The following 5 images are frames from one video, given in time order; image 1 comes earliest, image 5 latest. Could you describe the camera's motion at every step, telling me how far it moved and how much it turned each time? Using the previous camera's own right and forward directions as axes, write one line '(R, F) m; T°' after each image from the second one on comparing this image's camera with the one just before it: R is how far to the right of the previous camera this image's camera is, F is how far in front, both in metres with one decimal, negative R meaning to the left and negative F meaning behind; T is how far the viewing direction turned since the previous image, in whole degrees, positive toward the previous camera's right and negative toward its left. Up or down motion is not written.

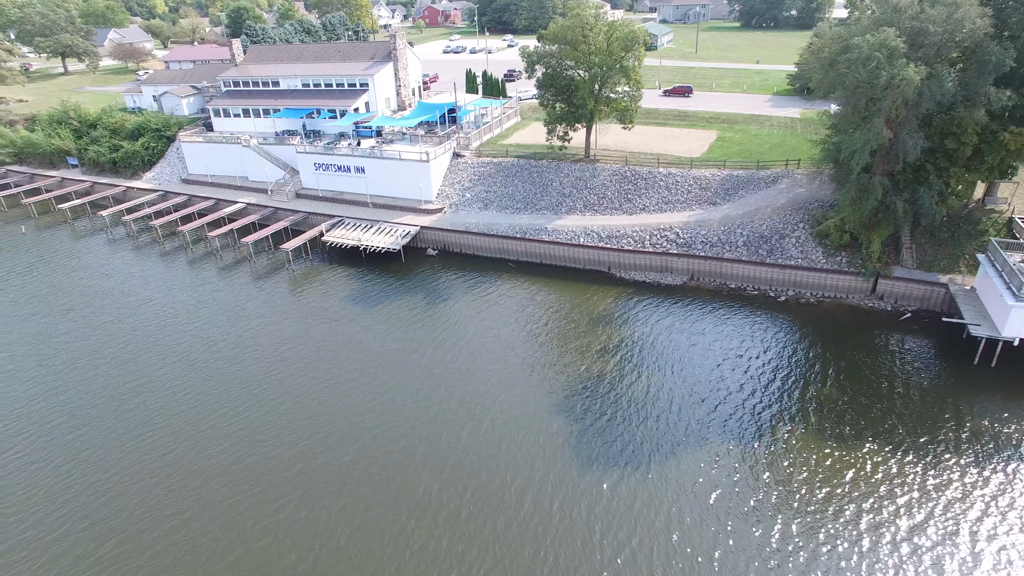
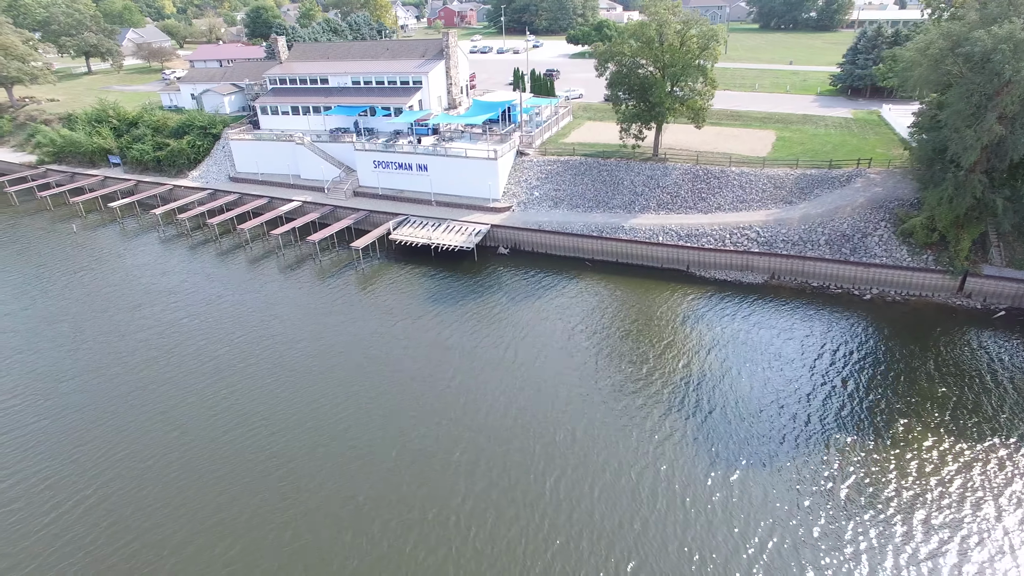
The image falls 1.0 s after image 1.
(-4.4, +0.2) m; 0°
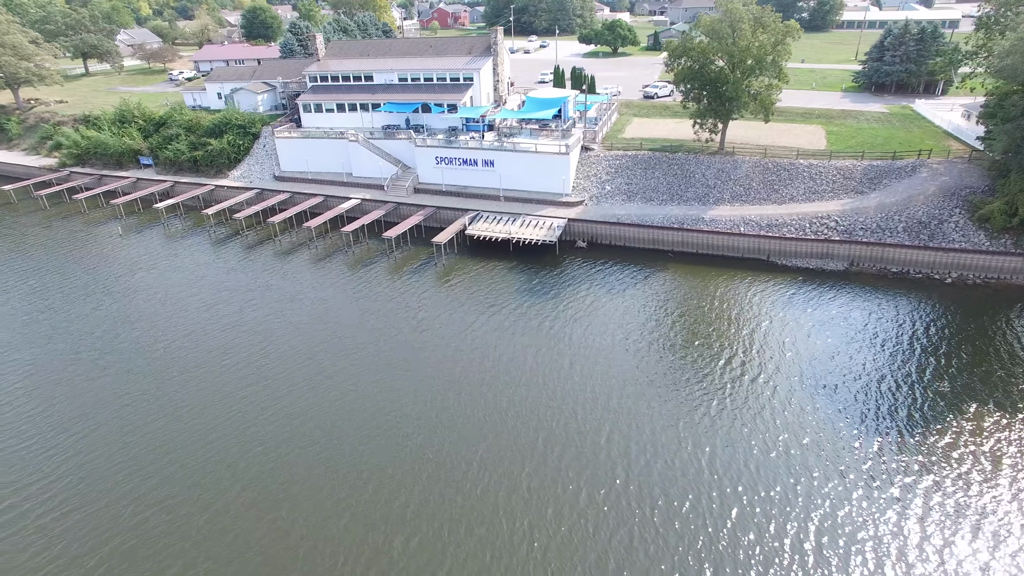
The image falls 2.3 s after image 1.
(-6.5, -0.2) m; +3°
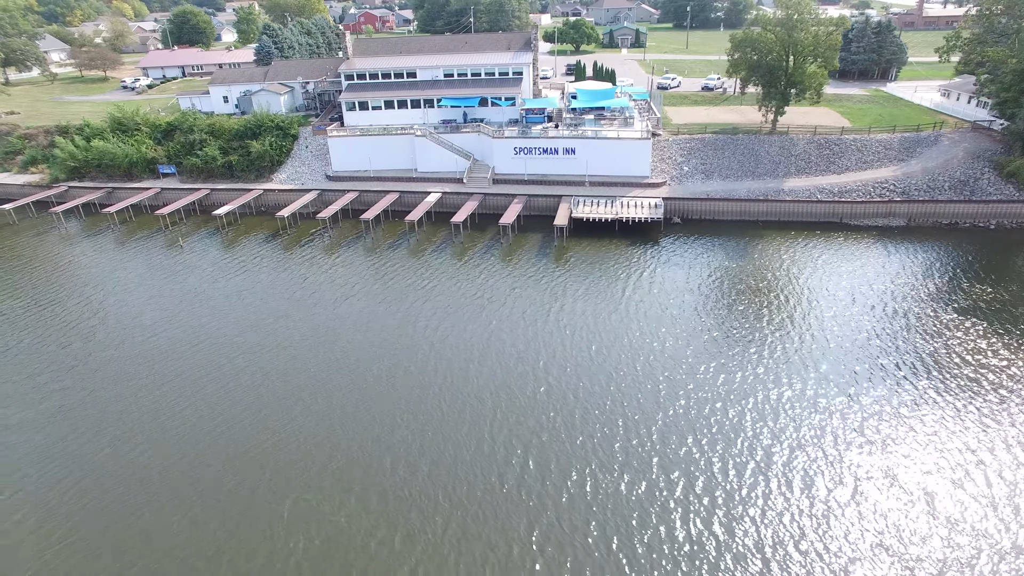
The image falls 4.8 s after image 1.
(-14.3, -0.8) m; +11°
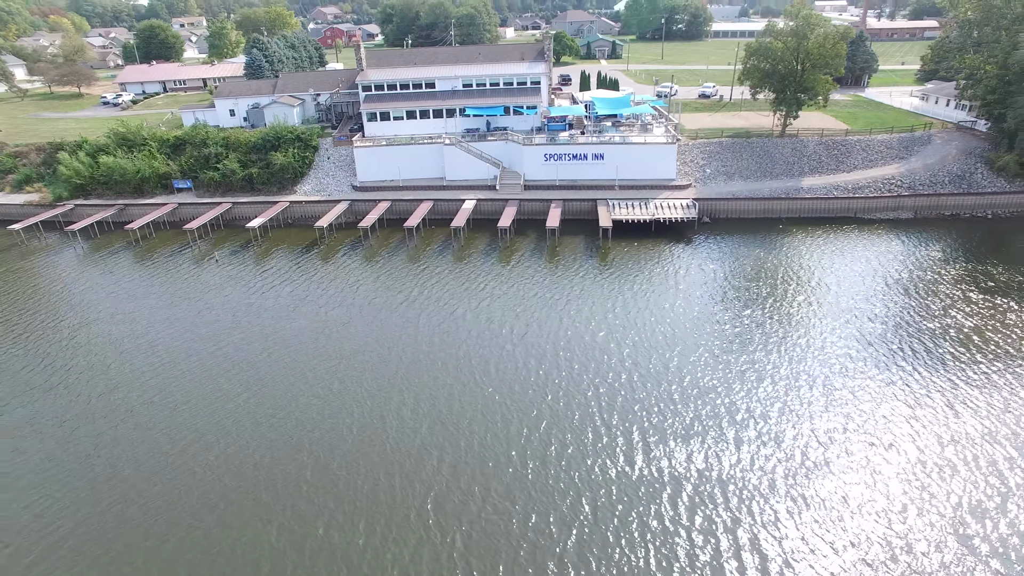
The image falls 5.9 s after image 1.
(-6.6, -0.9) m; +5°
